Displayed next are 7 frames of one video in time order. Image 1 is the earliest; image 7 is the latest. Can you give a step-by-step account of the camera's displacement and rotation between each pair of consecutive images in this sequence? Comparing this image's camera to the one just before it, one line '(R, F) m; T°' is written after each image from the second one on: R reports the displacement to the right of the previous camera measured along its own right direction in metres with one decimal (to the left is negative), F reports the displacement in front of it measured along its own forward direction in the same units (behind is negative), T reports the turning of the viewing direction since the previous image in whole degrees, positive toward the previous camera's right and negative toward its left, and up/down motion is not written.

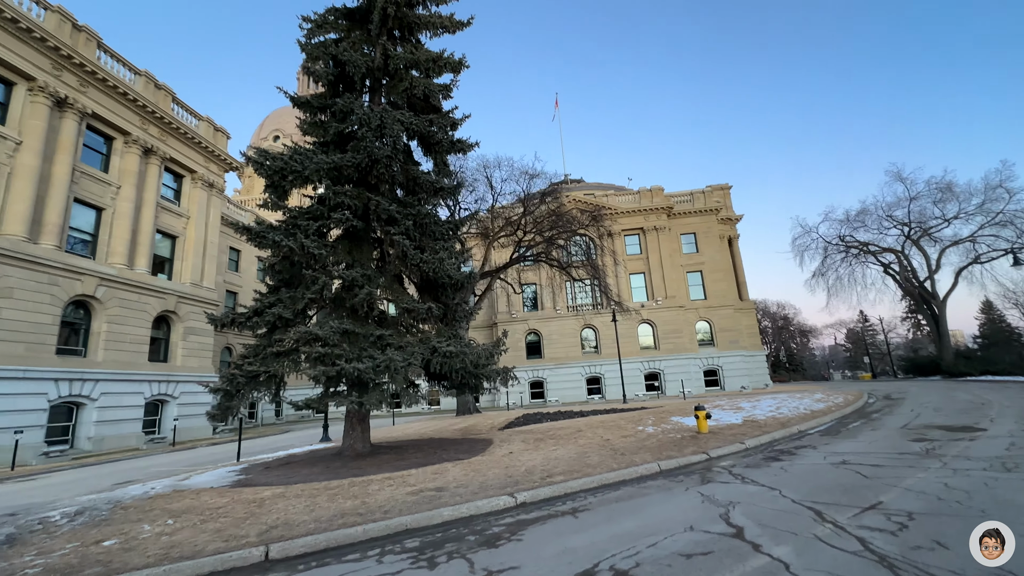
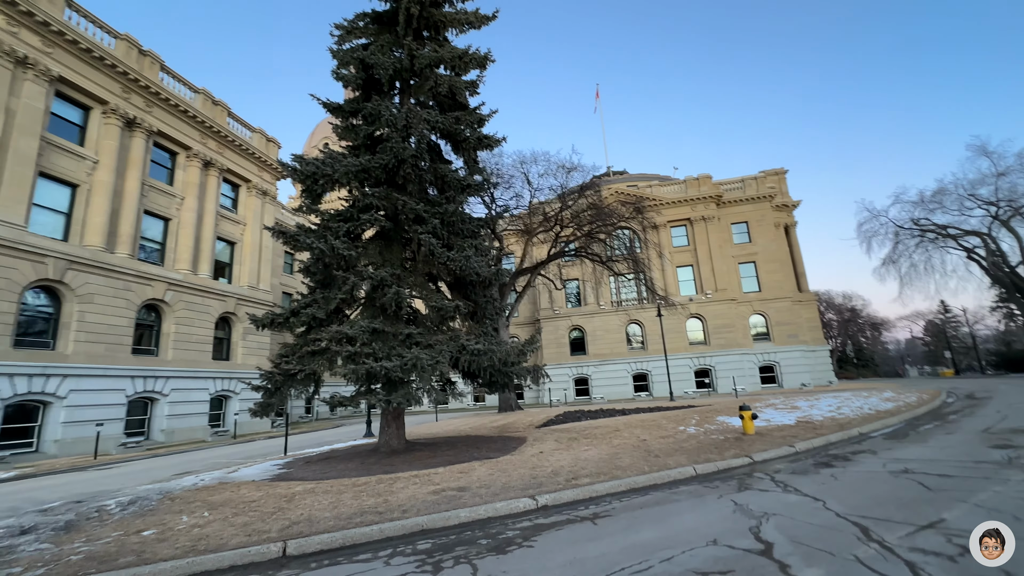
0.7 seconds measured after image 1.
(+0.4, +0.2) m; -6°
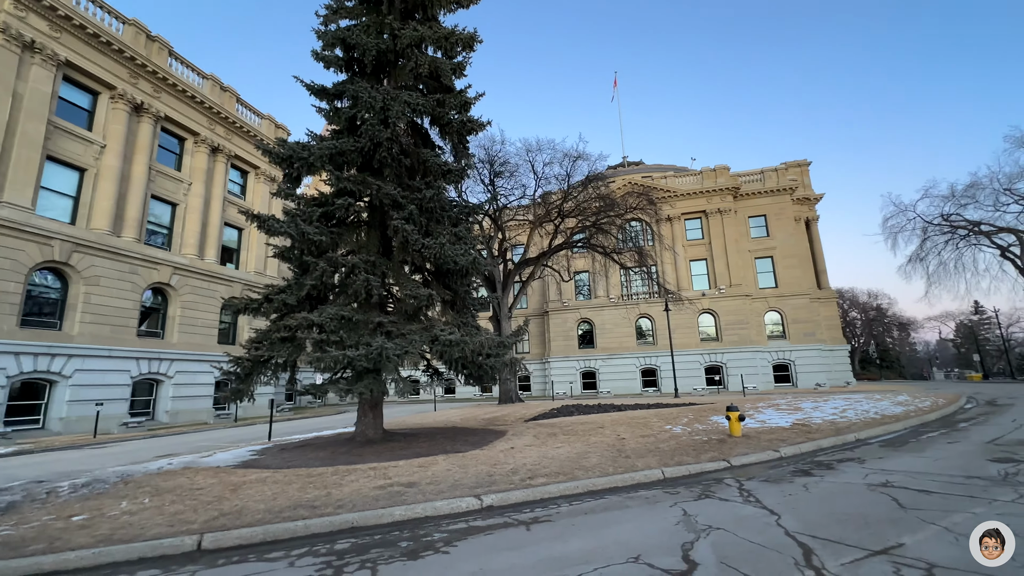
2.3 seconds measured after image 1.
(+0.9, +0.4) m; -2°
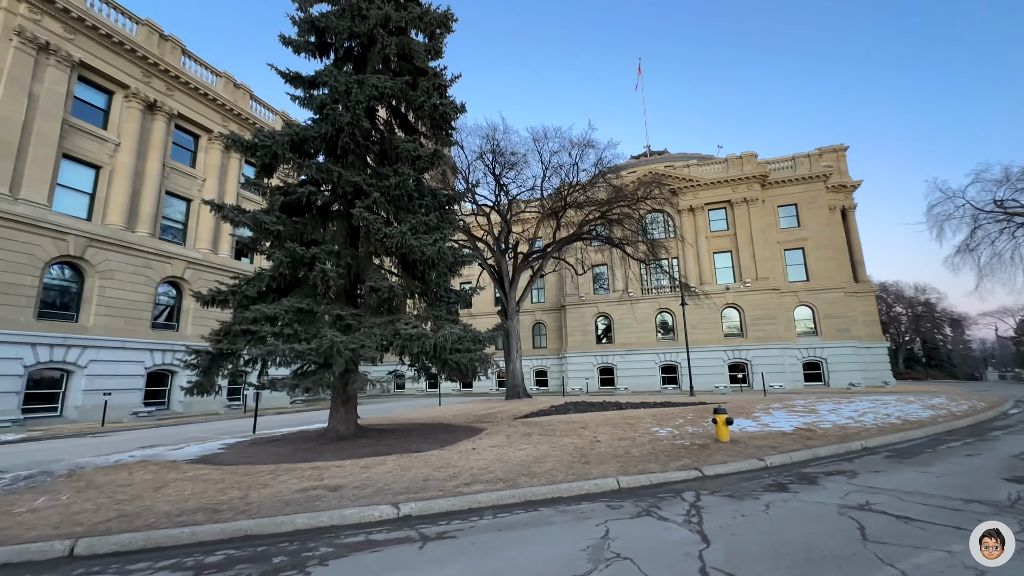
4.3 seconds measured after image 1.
(+1.3, +0.6) m; -4°
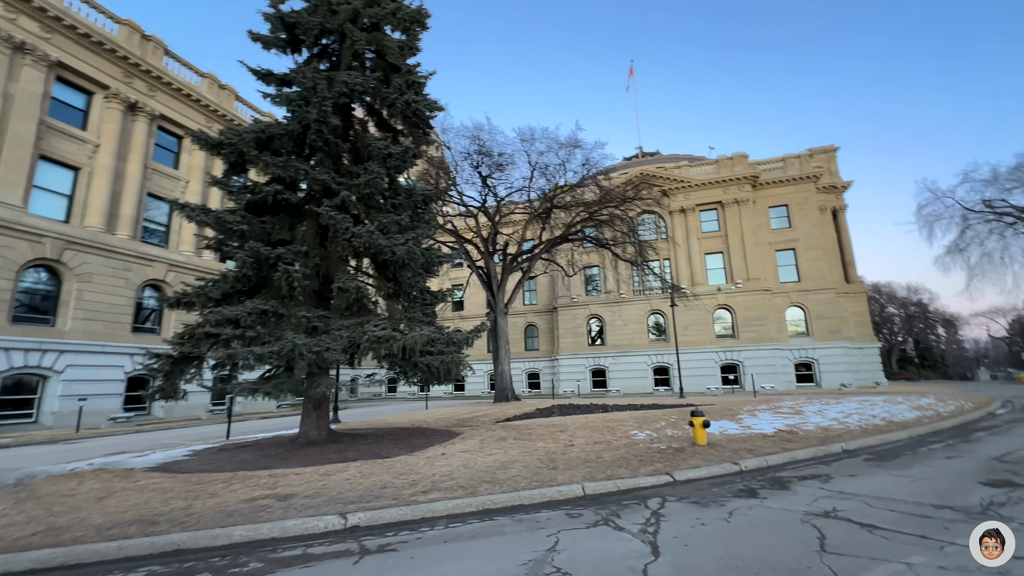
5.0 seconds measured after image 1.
(+0.5, +0.2) m; 0°
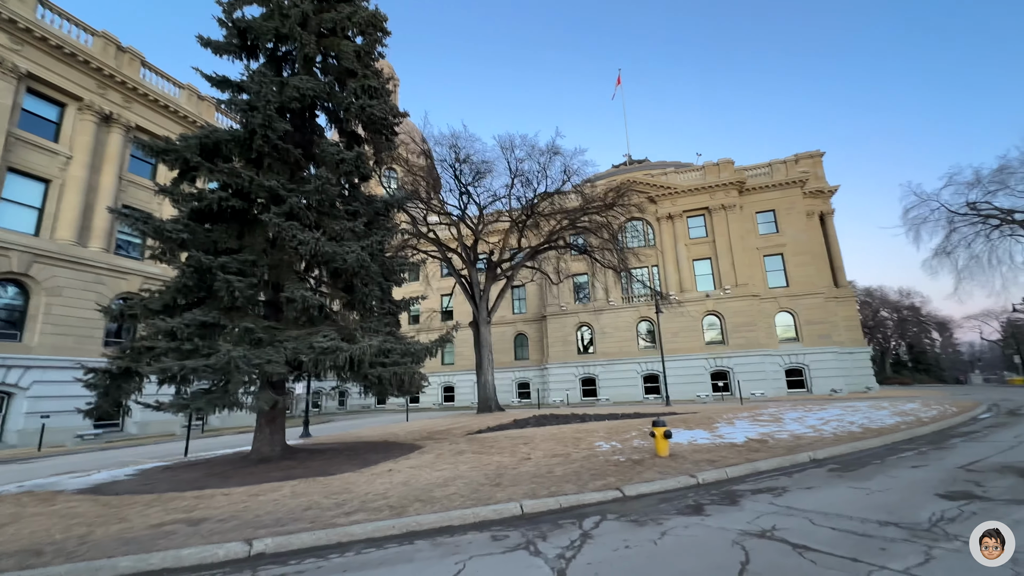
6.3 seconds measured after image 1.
(+0.8, +0.3) m; 0°
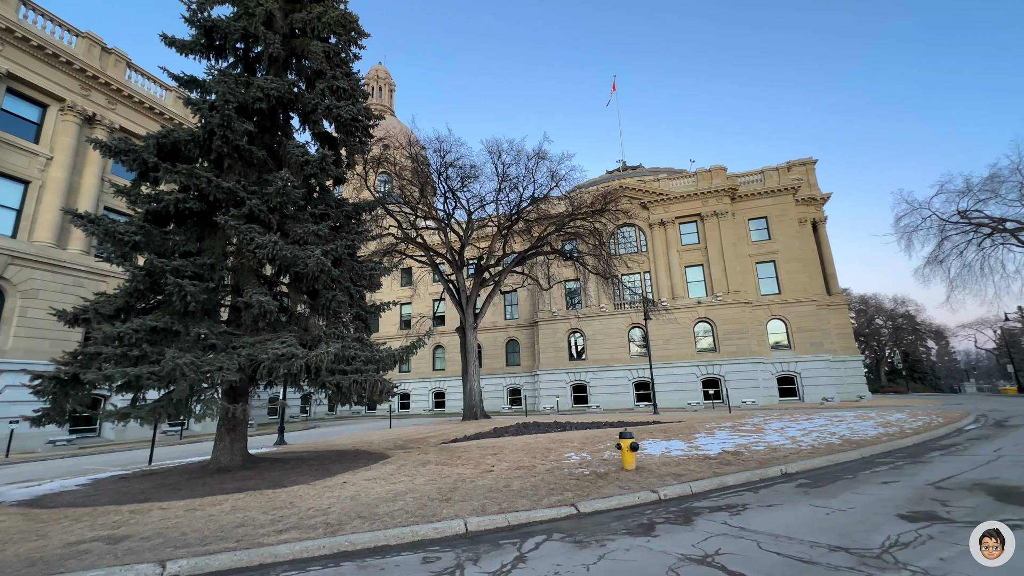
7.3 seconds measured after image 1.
(+0.6, +0.2) m; 0°
